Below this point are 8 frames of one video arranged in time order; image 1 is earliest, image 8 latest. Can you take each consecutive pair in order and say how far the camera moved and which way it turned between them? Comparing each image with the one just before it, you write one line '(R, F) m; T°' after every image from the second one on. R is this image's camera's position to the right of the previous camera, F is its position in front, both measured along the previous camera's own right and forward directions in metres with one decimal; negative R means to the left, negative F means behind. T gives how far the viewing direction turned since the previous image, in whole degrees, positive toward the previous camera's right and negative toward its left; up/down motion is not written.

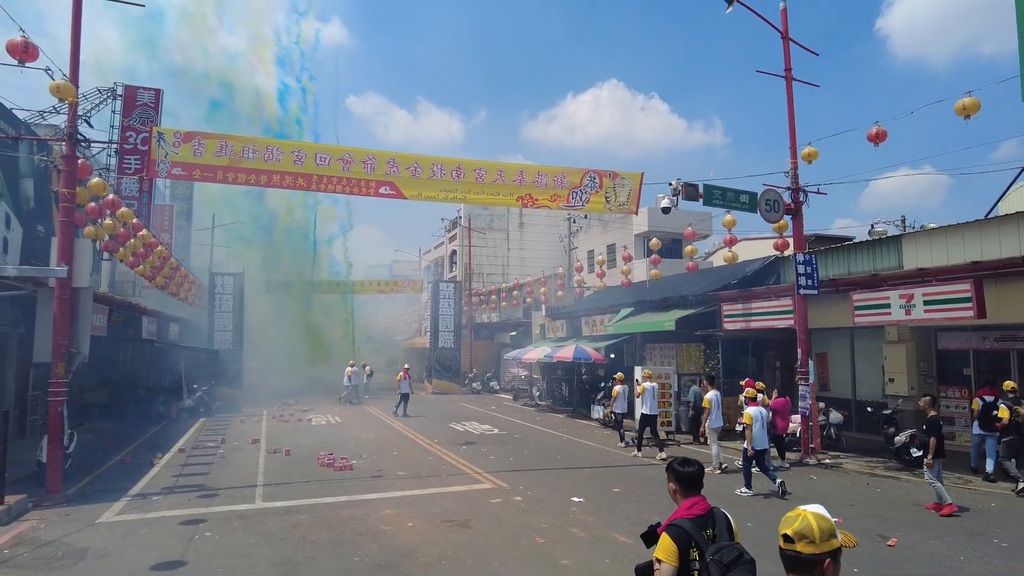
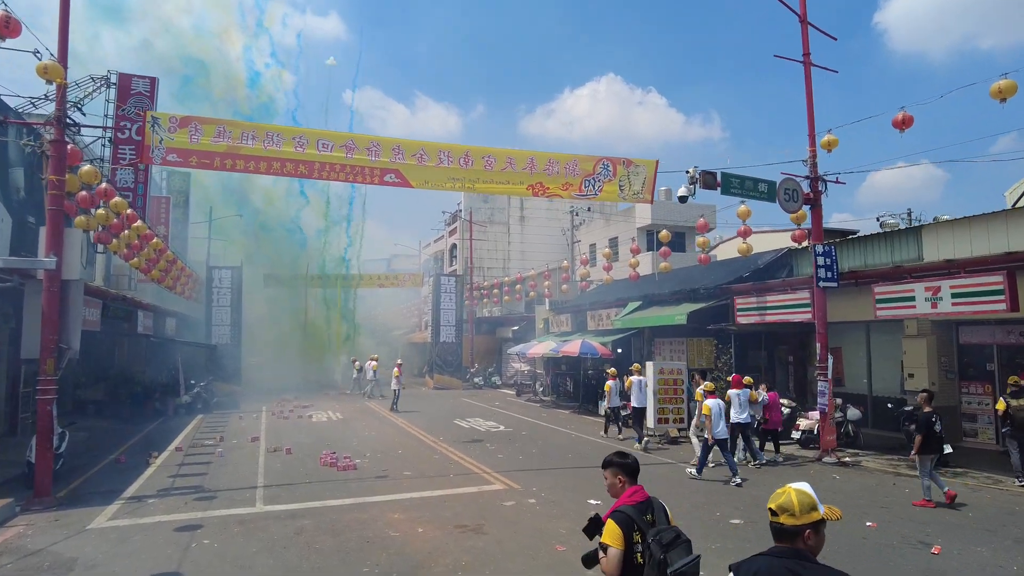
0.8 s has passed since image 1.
(-0.2, +0.5) m; 0°
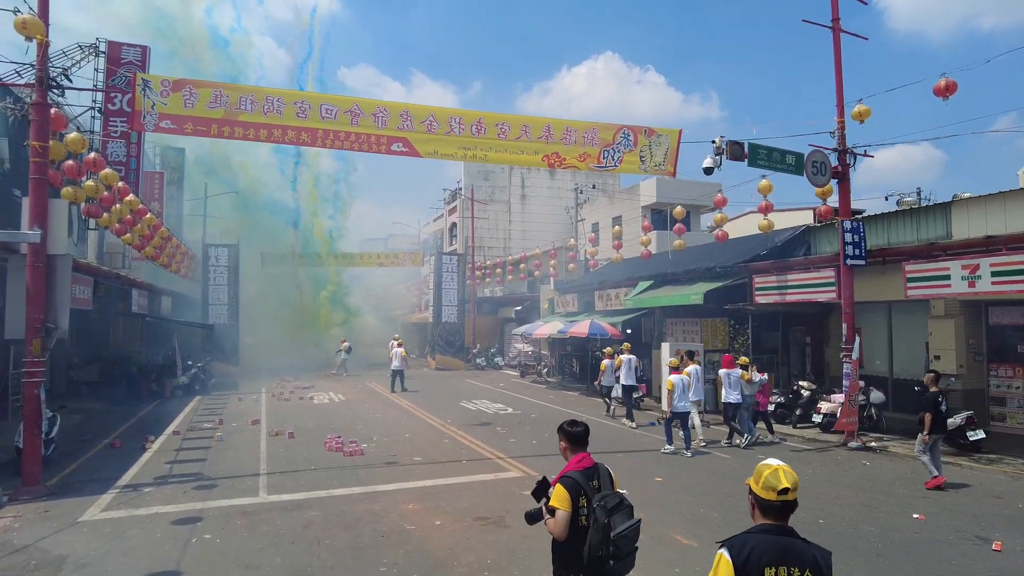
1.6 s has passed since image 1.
(-0.3, +0.6) m; 0°
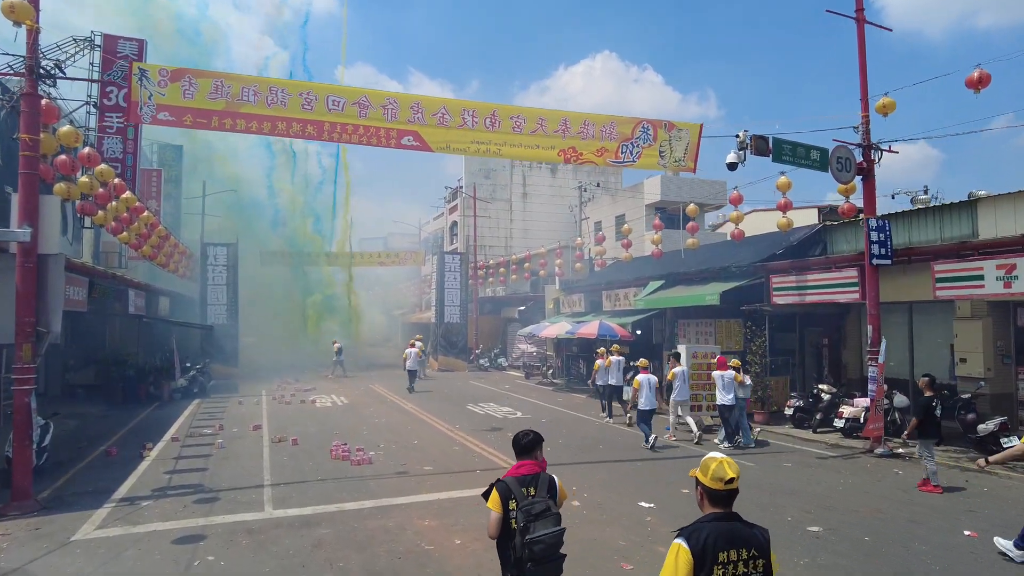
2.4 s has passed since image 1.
(-0.3, +0.5) m; 0°
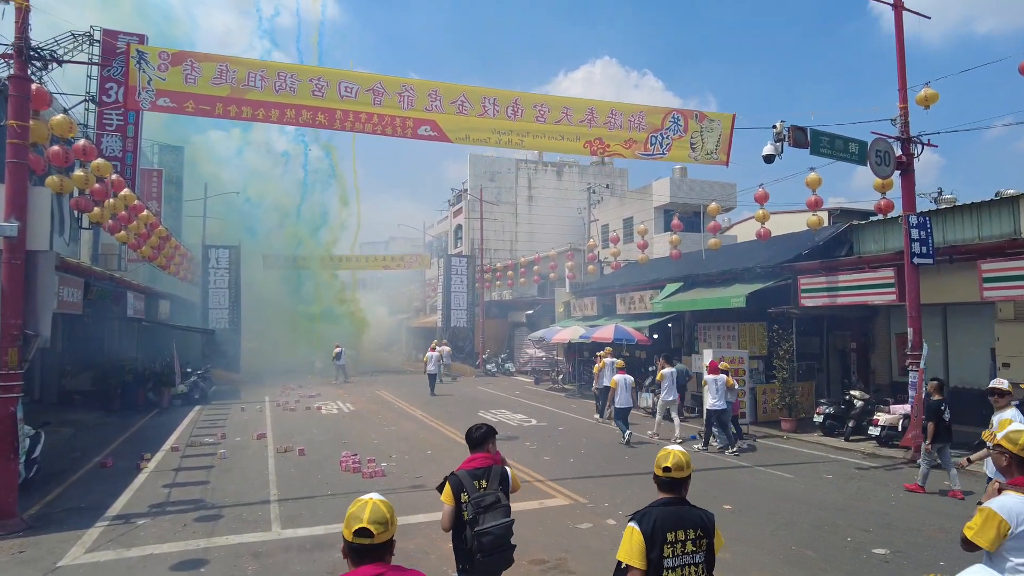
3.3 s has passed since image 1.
(-0.3, +0.6) m; 0°
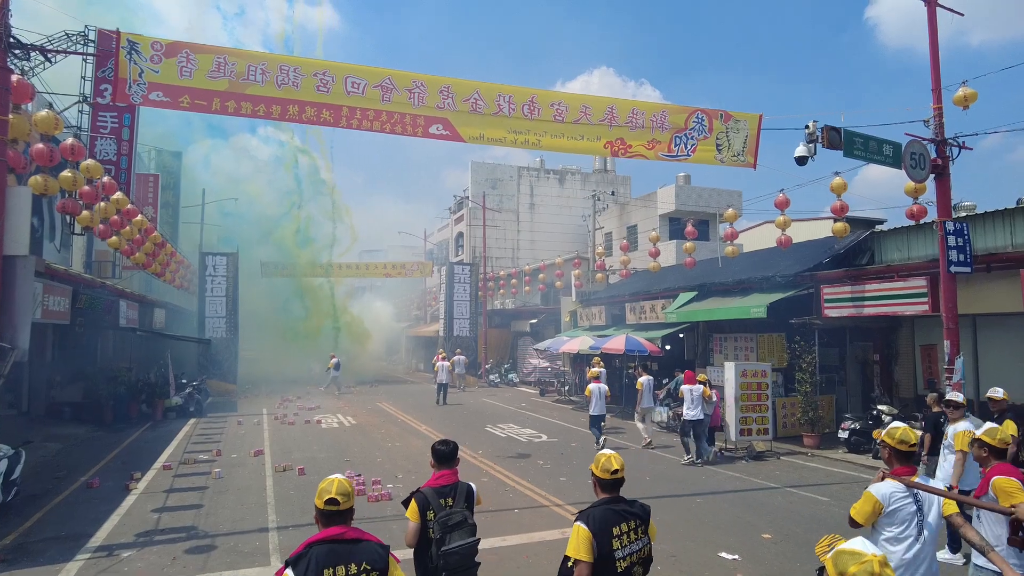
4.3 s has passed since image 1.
(-0.3, +0.6) m; 0°
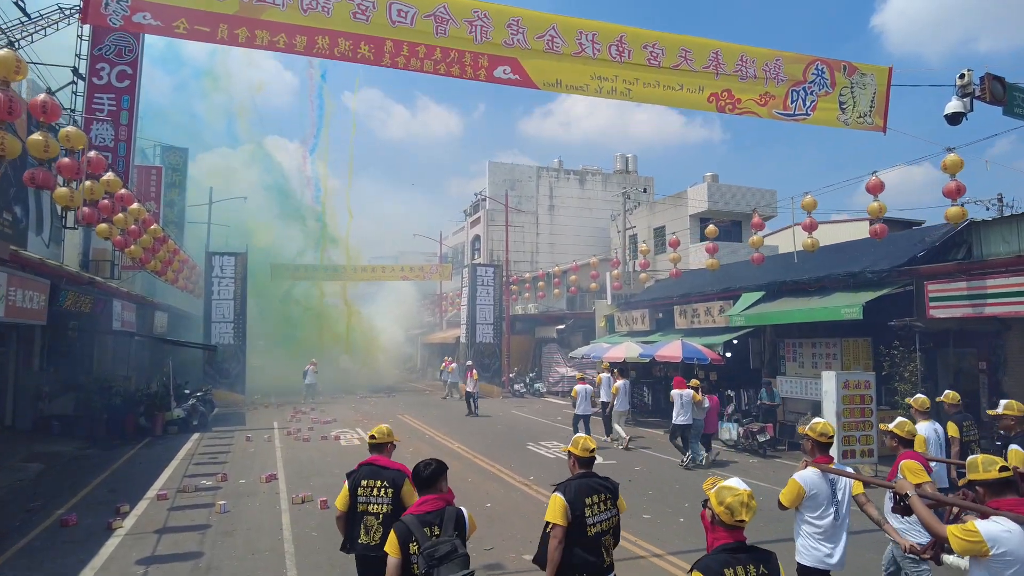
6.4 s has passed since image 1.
(-0.8, +1.8) m; -1°
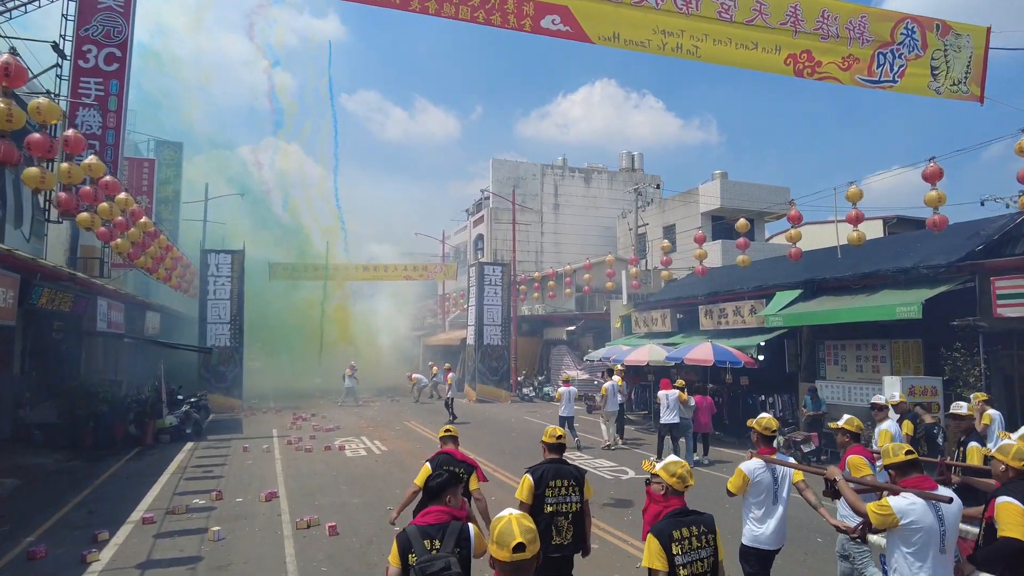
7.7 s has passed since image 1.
(-0.5, +1.0) m; 0°
